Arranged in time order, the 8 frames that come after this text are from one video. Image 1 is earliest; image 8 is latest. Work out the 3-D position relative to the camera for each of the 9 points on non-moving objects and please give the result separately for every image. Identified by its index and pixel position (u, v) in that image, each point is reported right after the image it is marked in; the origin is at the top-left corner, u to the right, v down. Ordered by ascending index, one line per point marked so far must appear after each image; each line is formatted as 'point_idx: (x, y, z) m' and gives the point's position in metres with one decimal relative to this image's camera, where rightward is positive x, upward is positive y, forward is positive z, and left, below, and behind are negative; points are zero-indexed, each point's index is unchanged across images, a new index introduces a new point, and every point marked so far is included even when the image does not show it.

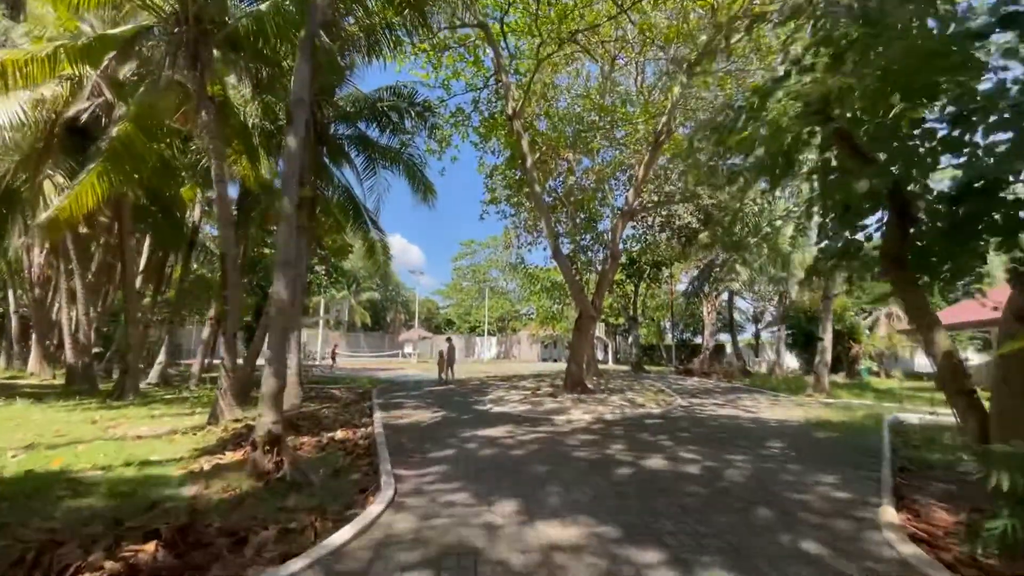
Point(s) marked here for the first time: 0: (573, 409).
0: (+1.4, -2.9, +11.5) m
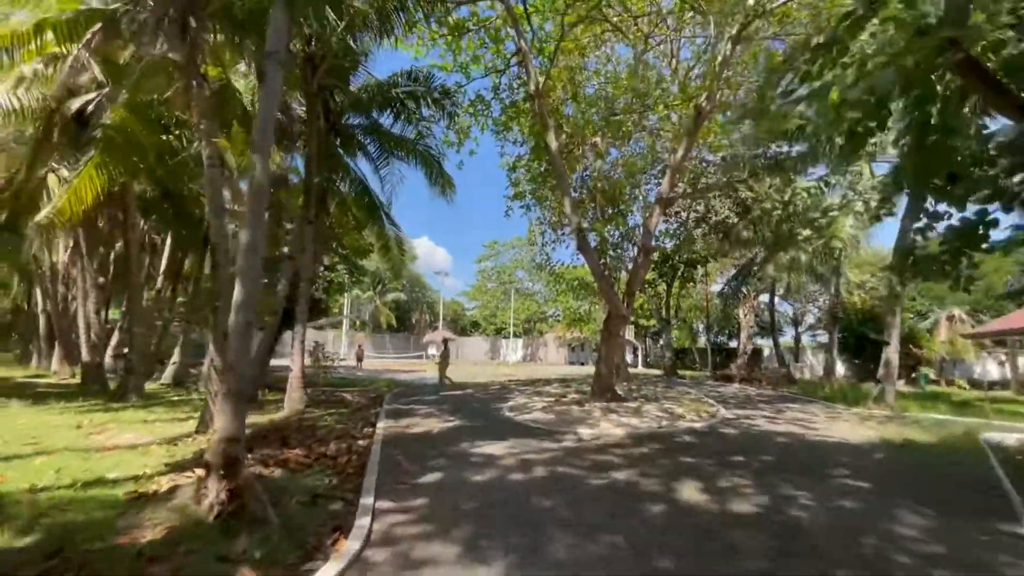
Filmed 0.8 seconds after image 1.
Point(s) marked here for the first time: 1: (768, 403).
0: (+1.8, -2.8, +10.1) m
1: (+7.8, -3.5, +14.6) m
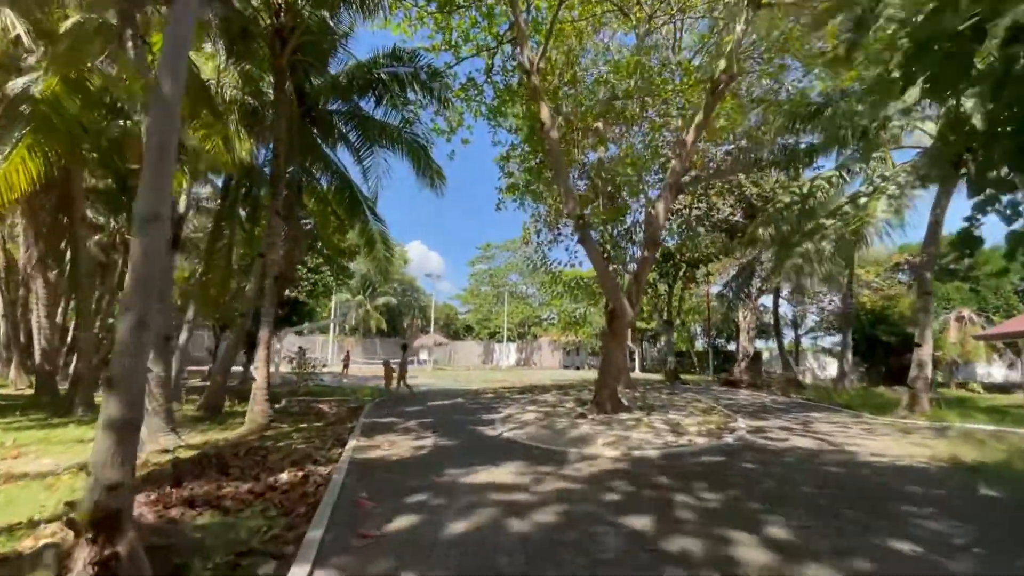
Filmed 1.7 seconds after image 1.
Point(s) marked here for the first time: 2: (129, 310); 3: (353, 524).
0: (+1.7, -2.7, +8.7) m
1: (+7.6, -3.5, +13.3) m
2: (-3.2, -0.2, +4.0) m
3: (-1.6, -2.4, +4.9) m
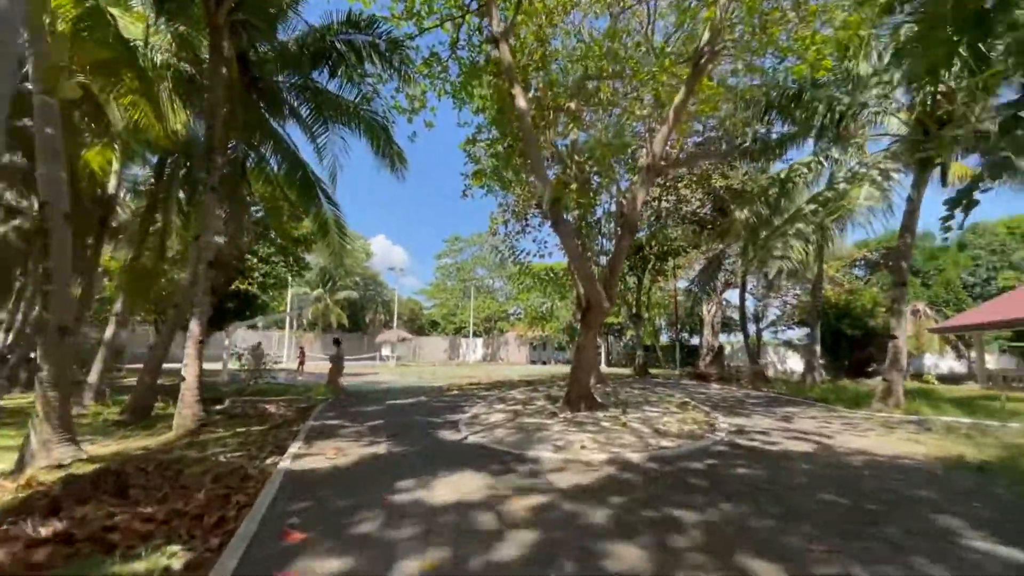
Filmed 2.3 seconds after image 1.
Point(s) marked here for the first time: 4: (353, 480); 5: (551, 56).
0: (+1.1, -2.5, +7.9) m
1: (+6.7, -3.2, +12.9) m
2: (-3.4, 0.0, +2.8) m
3: (-1.9, -2.2, +3.8) m
4: (-2.0, -2.4, +6.1) m
5: (+1.2, +7.3, +14.9) m
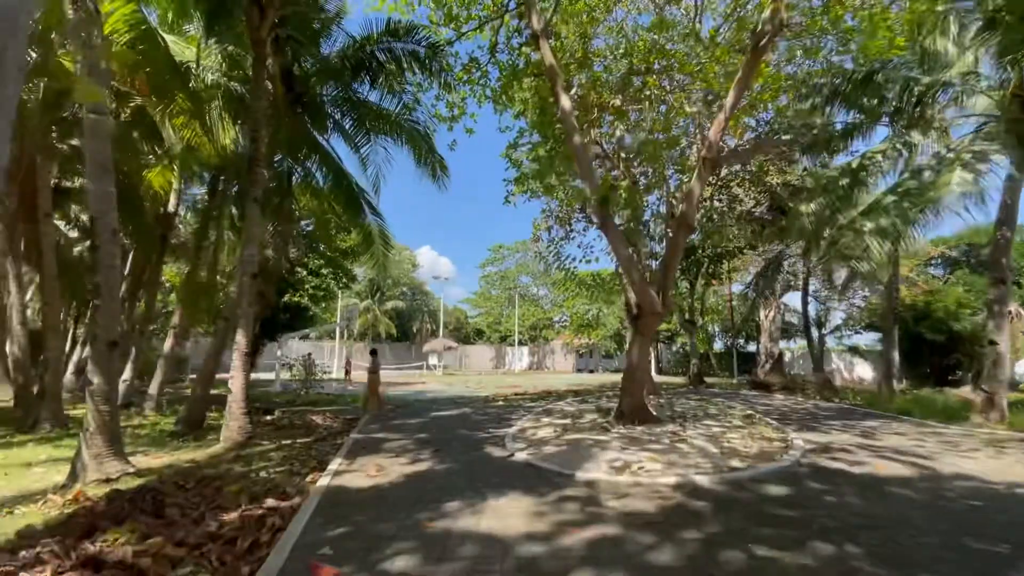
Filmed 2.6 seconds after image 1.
0: (+1.9, -2.5, +7.2) m
1: (+7.9, -3.2, +11.7) m
2: (-3.1, 0.0, +2.6) m
3: (-1.5, -2.2, +3.4) m
4: (-1.4, -2.5, +5.7) m
5: (+2.4, +7.1, +14.4) m
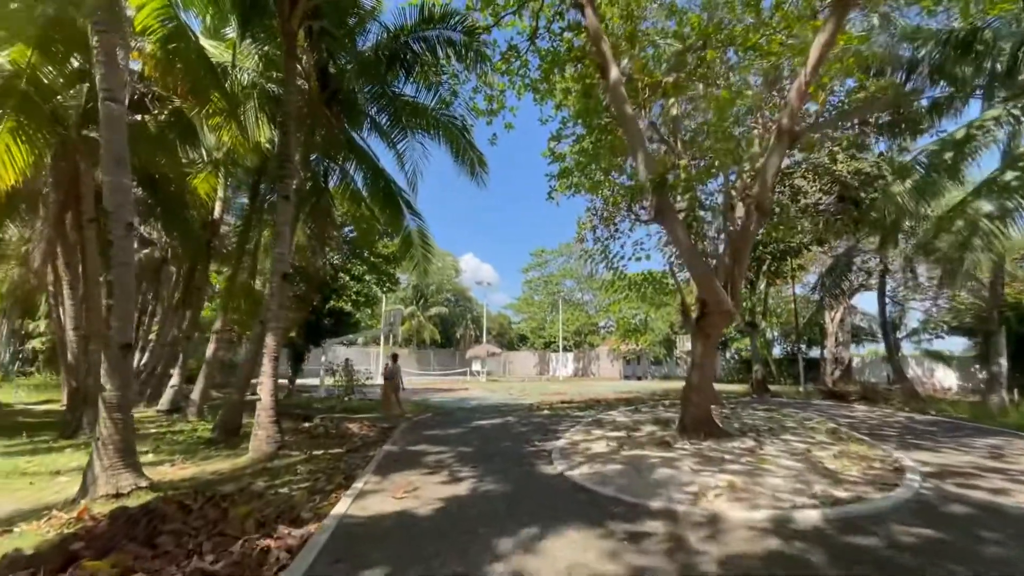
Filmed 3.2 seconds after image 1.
0: (+2.5, -2.4, +6.0) m
1: (+8.9, -3.1, +9.9) m
2: (-2.9, +0.1, +1.9) m
3: (-1.2, -2.1, +2.6) m
4: (-0.9, -2.4, +4.8) m
5: (+3.6, +7.1, +13.2) m
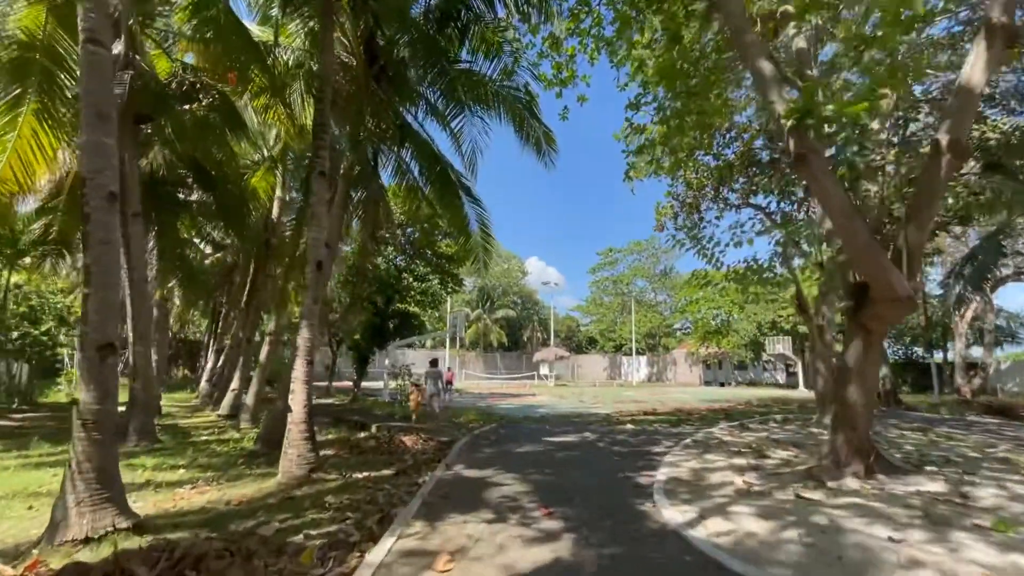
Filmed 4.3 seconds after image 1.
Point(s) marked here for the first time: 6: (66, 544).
0: (+3.3, -2.1, +3.6) m
1: (+10.2, -2.7, +6.6) m
2: (-2.7, +0.3, +0.4) m
3: (-0.9, -1.9, +0.7) m
4: (-0.2, -2.2, +2.9) m
5: (+5.2, +7.4, +10.7) m
6: (-4.3, -2.4, +4.7) m
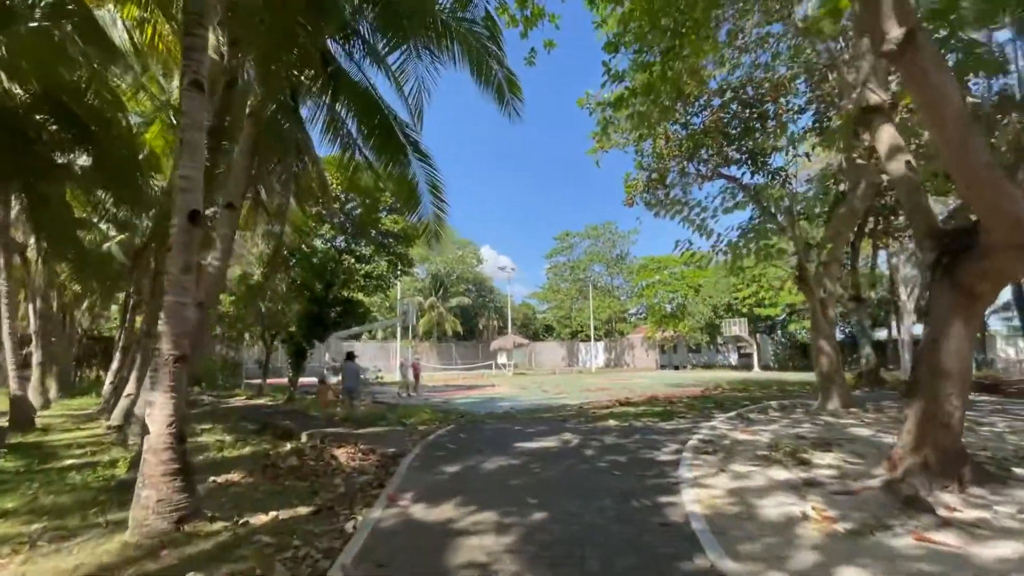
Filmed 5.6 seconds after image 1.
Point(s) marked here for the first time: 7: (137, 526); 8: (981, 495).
0: (+3.3, -1.7, +1.8) m
1: (+9.9, -2.1, +5.4) m
2: (-2.4, +0.6, -2.1) m
3: (-0.6, -1.5, -1.5) m
4: (-0.1, -1.8, +0.7) m
5: (+4.4, +8.0, +8.8) m
6: (-4.3, -2.1, +2.1) m
7: (-3.8, -2.4, +4.9) m
8: (+4.7, -2.0, +4.7) m
